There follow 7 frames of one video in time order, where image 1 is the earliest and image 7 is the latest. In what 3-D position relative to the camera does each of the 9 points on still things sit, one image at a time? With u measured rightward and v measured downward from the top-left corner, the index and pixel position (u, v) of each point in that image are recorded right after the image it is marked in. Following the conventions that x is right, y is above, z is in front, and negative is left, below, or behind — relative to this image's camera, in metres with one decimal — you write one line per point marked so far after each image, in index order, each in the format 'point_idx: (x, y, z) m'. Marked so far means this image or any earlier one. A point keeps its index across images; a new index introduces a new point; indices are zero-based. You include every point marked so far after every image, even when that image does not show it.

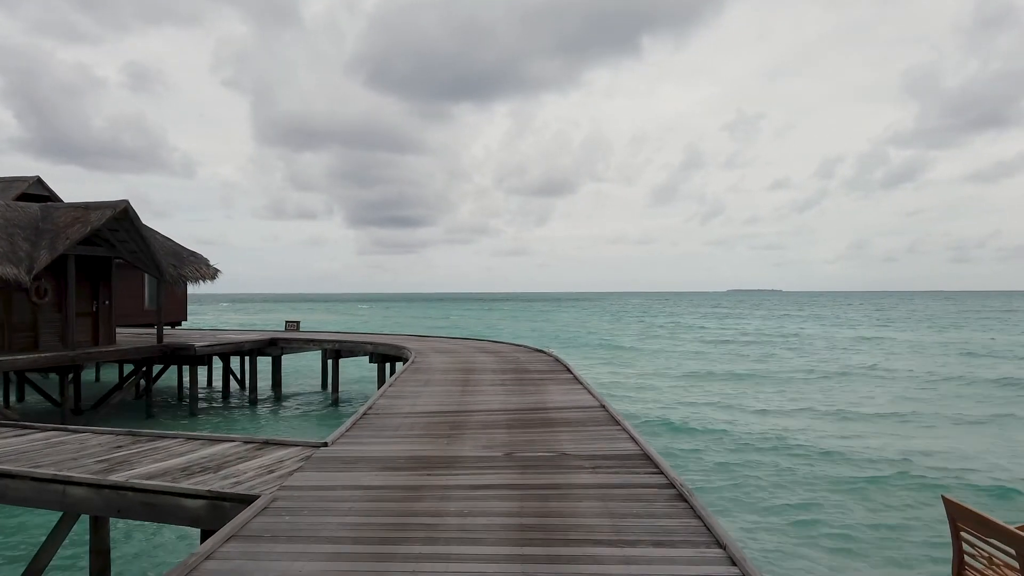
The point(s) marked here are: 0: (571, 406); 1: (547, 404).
0: (+0.8, -1.6, +8.4) m
1: (+0.5, -1.6, +8.6) m
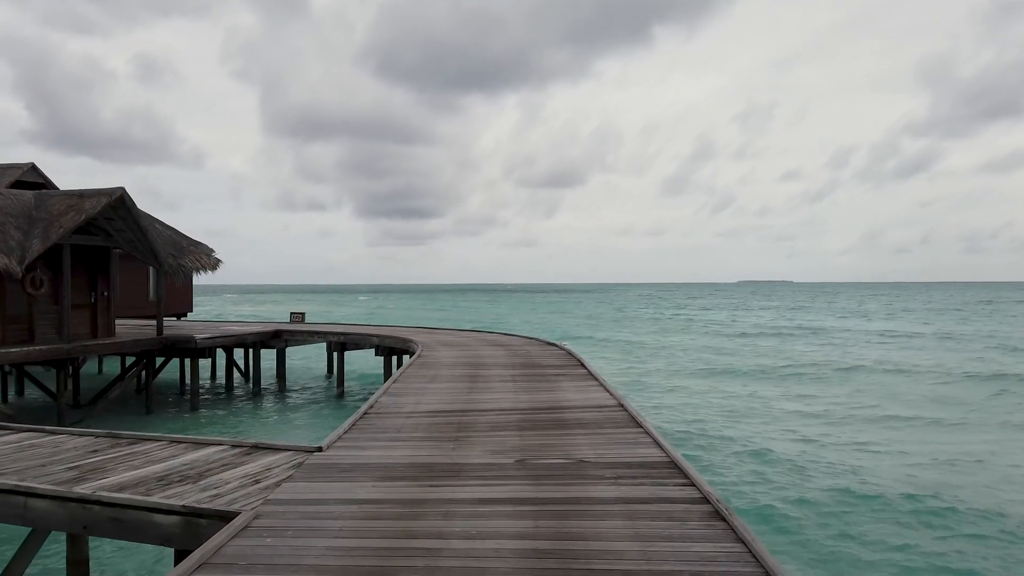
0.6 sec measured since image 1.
0: (+1.0, -1.5, +7.8) m
1: (+0.7, -1.5, +8.1) m
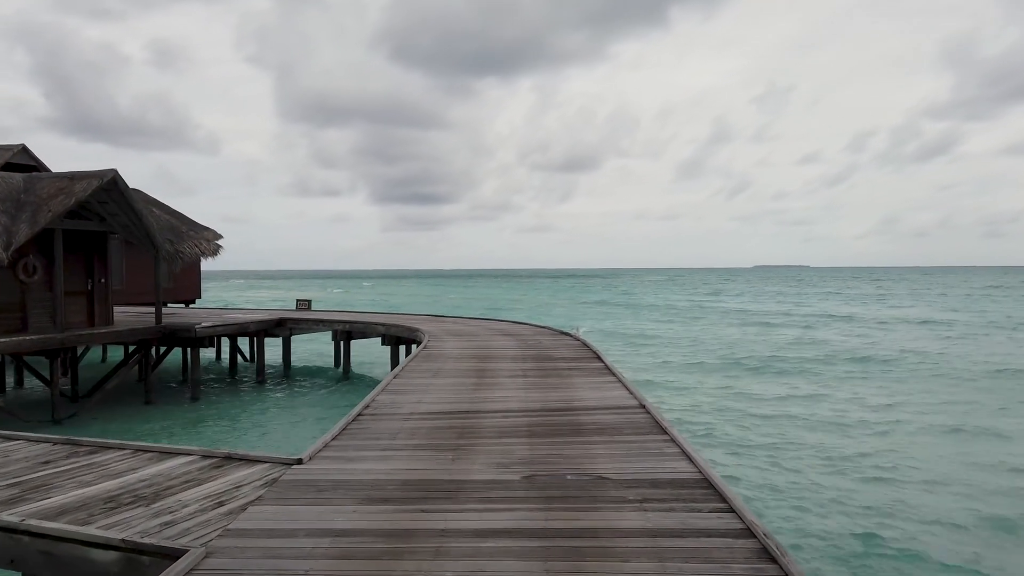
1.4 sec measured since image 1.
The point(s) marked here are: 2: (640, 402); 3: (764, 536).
0: (+1.1, -1.4, +7.0) m
1: (+0.8, -1.4, +7.3) m
2: (+1.5, -1.3, +7.1) m
3: (+1.6, -1.5, +3.8) m
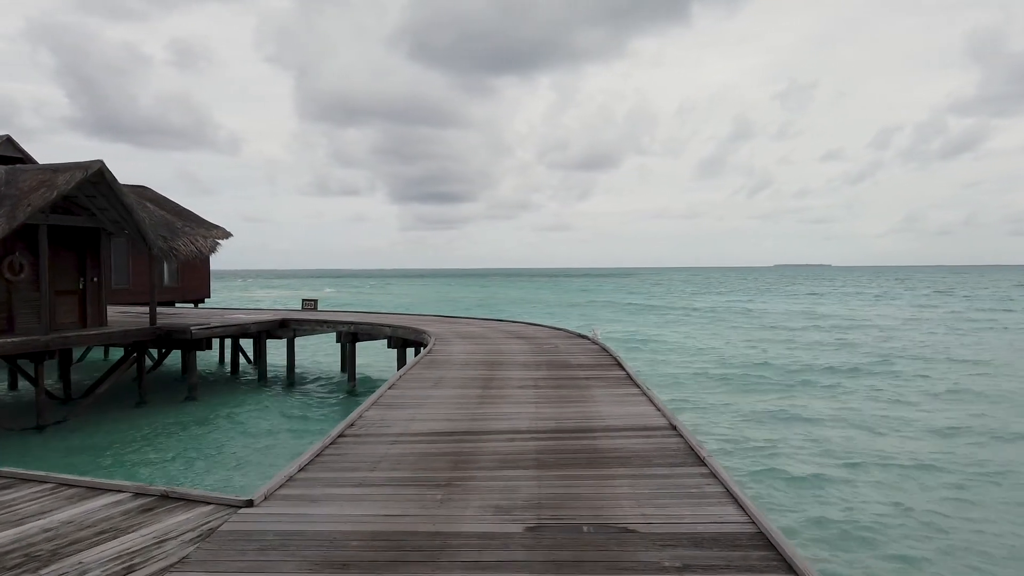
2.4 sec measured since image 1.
0: (+1.1, -1.4, +6.0) m
1: (+0.9, -1.4, +6.2) m
2: (+1.6, -1.3, +6.0) m
3: (+1.5, -1.5, +2.7) m
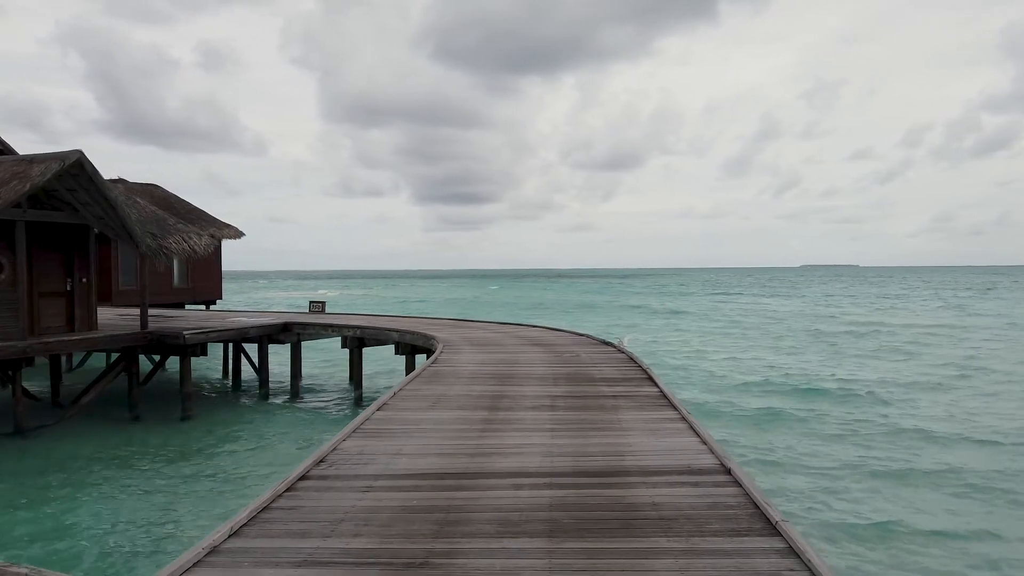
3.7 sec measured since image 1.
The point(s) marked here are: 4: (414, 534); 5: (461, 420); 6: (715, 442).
0: (+1.2, -1.4, +4.6) m
1: (+0.9, -1.4, +4.9) m
2: (+1.6, -1.4, +4.7) m
3: (+1.5, -1.6, +1.4) m
4: (-0.6, -1.5, +3.7) m
5: (-0.5, -1.4, +6.3) m
6: (+1.7, -1.3, +5.1) m
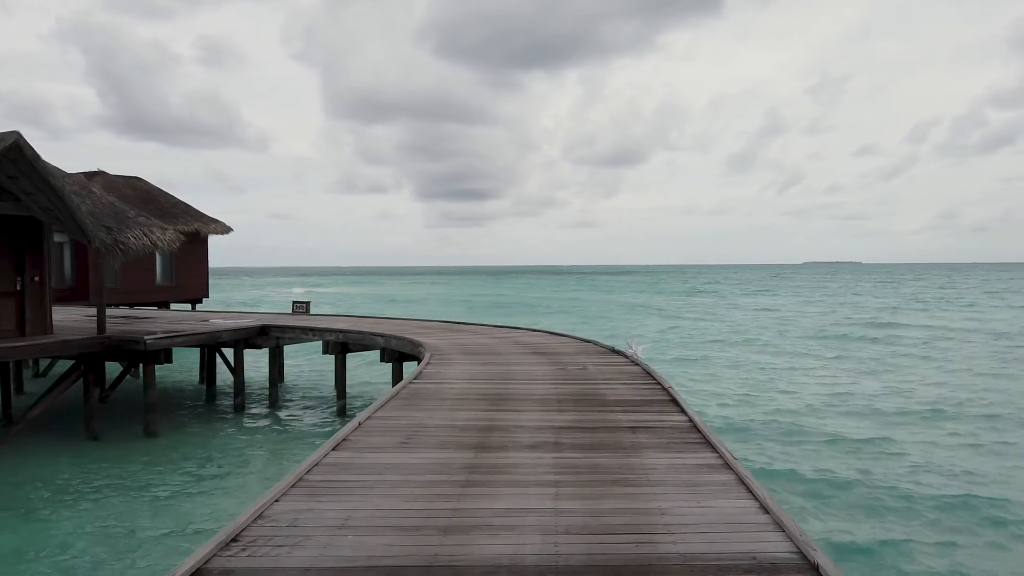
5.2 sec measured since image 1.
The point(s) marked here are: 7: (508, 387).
0: (+1.1, -1.5, +3.2) m
1: (+0.8, -1.5, +3.5) m
2: (+1.6, -1.4, +3.2) m
3: (+1.4, -1.7, -0.1) m
4: (-0.7, -1.5, +2.2) m
5: (-0.6, -1.4, +4.8) m
6: (+1.7, -1.4, +3.7) m
7: (0.0, -1.3, +7.7) m
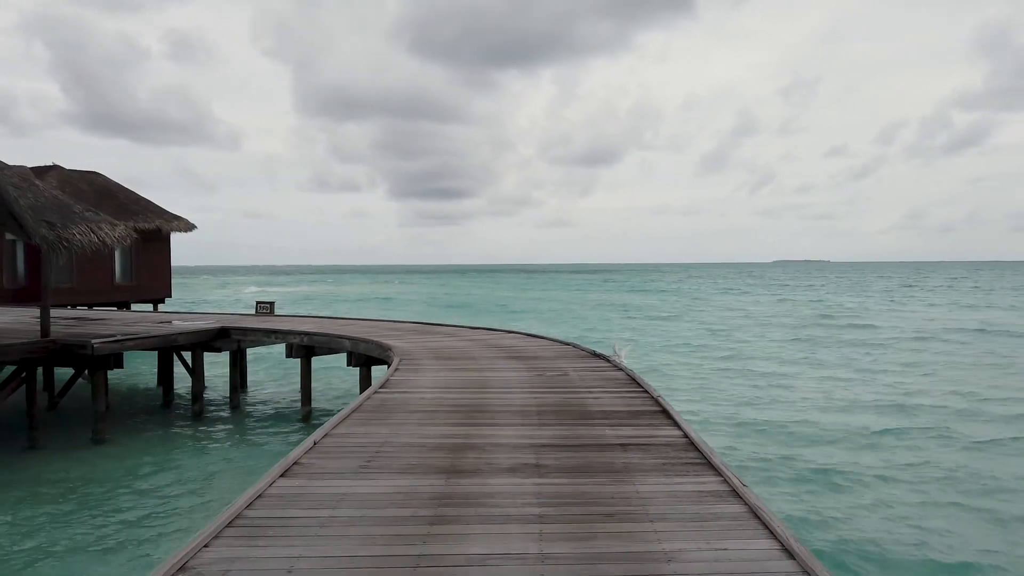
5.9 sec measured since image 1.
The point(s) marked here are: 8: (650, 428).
0: (+1.0, -1.5, +2.6) m
1: (+0.7, -1.5, +2.9) m
2: (+1.5, -1.4, +2.6) m
3: (+1.4, -1.7, -0.7) m
4: (-0.7, -1.6, +1.6) m
5: (-0.7, -1.4, +4.2) m
6: (+1.5, -1.4, +3.1) m
7: (-0.3, -1.3, +7.1) m
8: (+1.3, -1.3, +5.7) m
